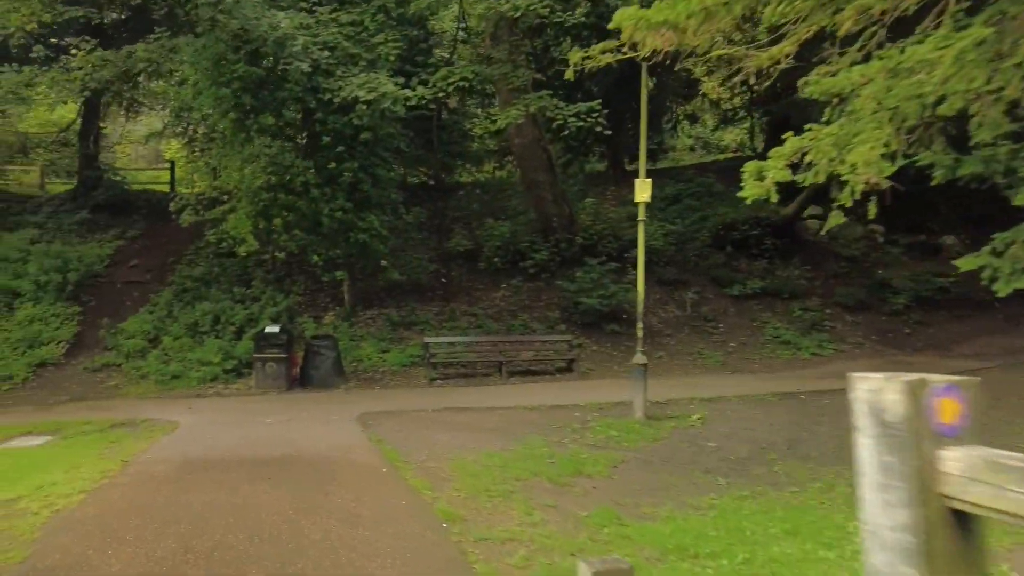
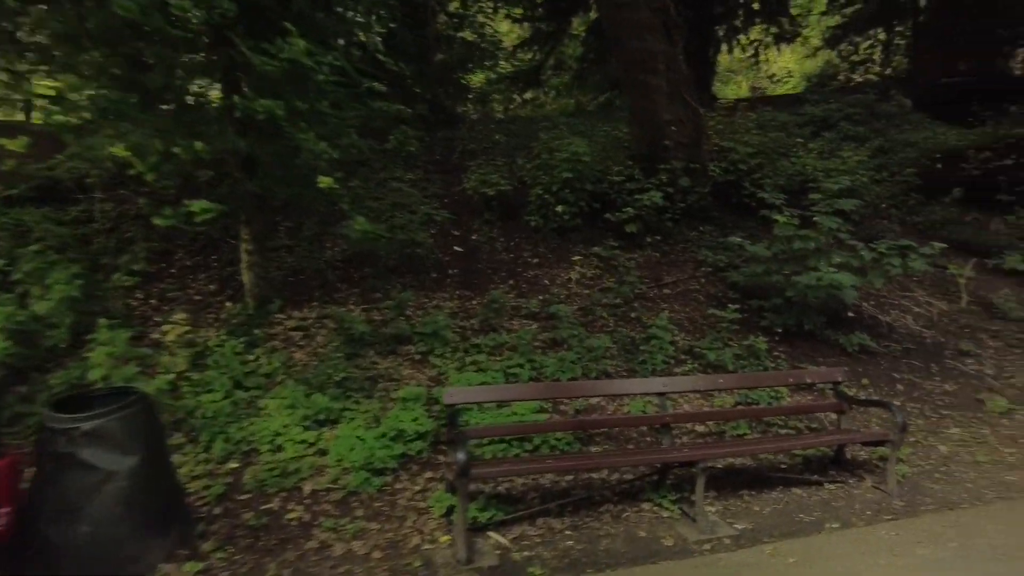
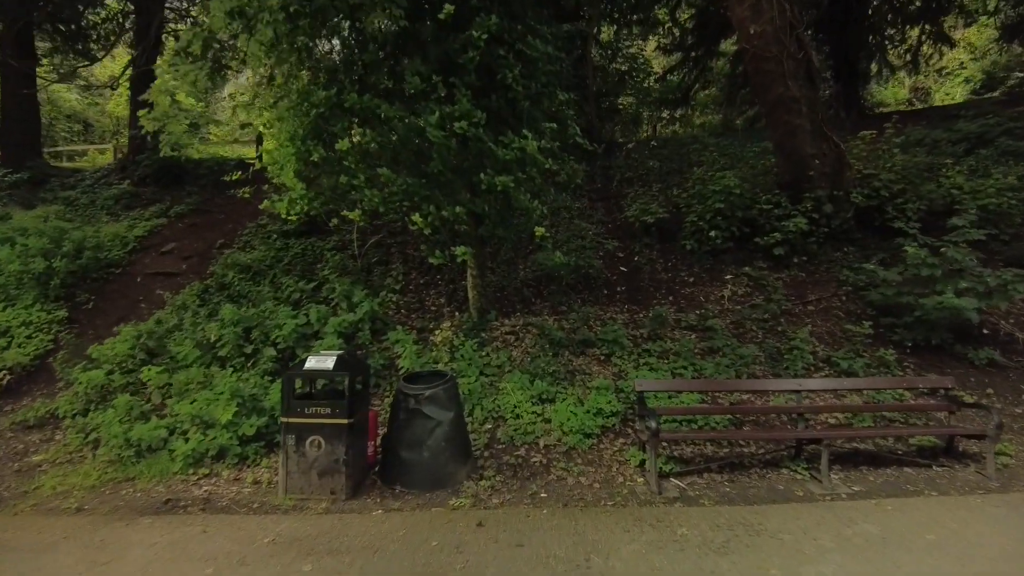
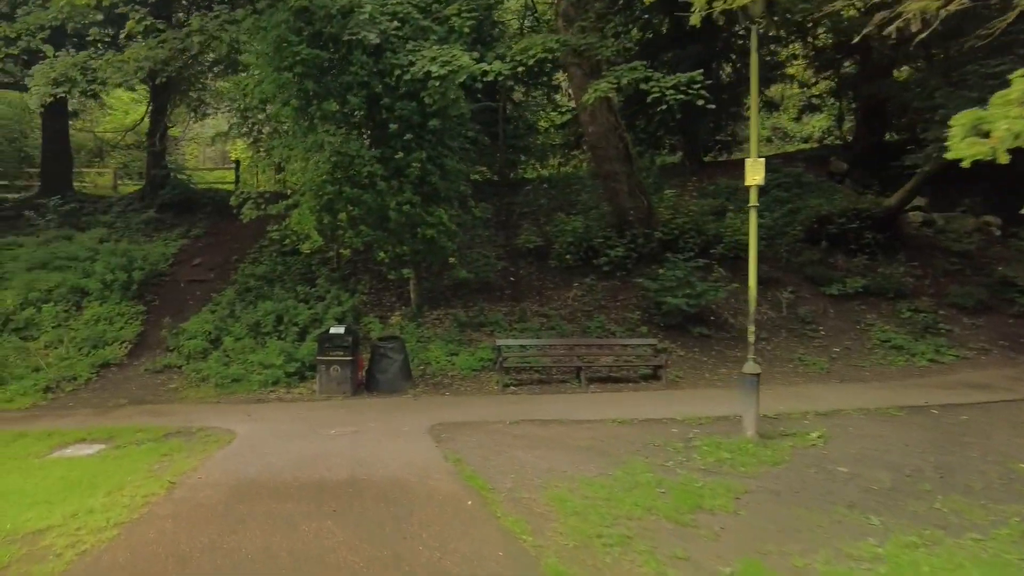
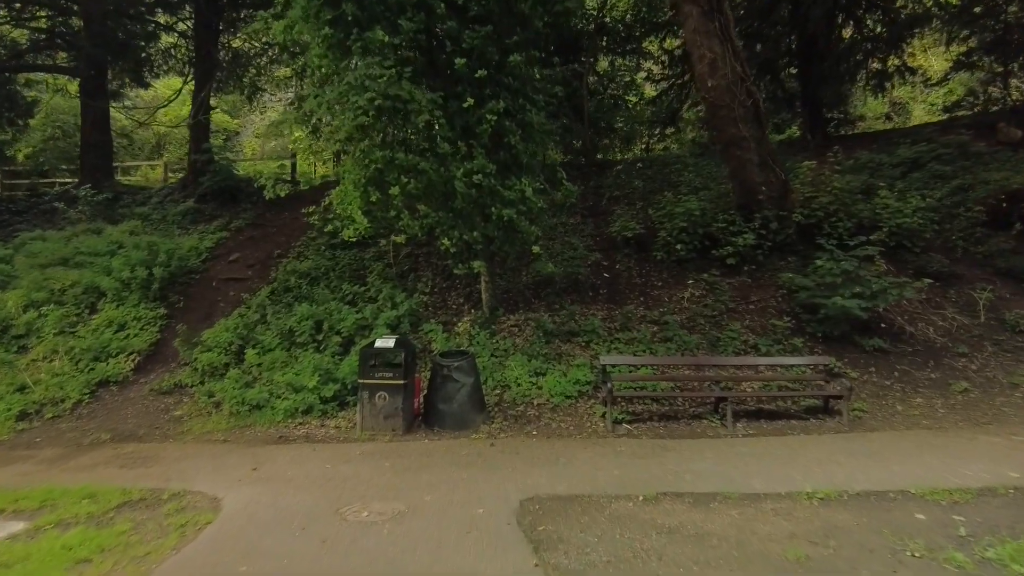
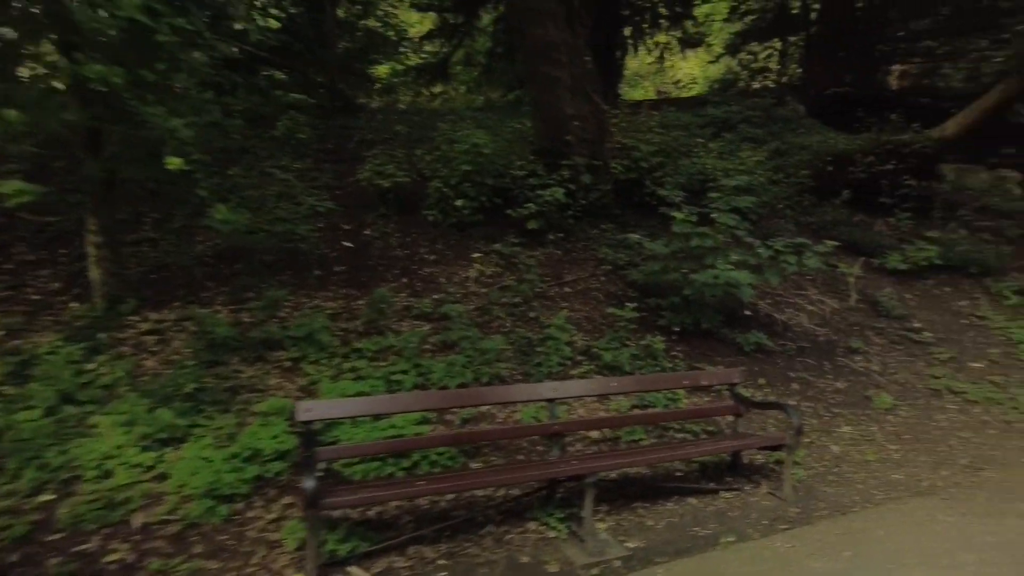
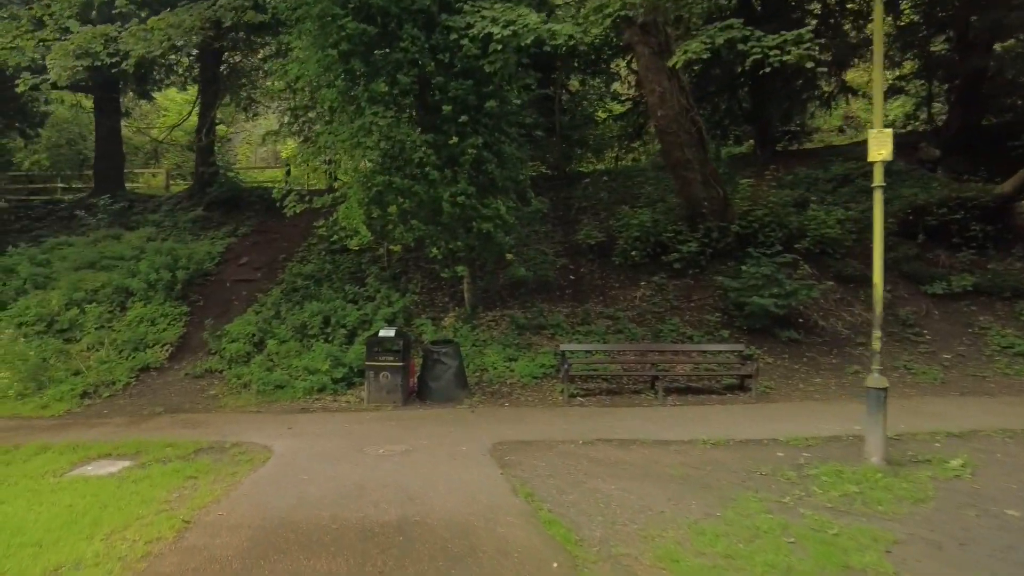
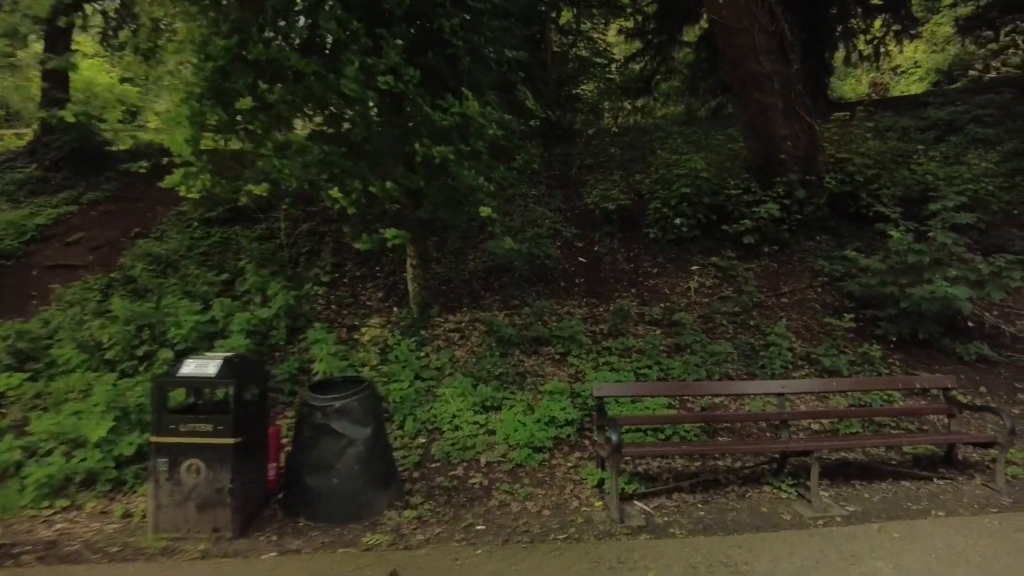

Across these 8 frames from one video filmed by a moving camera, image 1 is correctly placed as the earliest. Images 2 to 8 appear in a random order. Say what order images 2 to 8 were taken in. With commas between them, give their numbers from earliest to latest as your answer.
4, 7, 5, 3, 8, 2, 6
